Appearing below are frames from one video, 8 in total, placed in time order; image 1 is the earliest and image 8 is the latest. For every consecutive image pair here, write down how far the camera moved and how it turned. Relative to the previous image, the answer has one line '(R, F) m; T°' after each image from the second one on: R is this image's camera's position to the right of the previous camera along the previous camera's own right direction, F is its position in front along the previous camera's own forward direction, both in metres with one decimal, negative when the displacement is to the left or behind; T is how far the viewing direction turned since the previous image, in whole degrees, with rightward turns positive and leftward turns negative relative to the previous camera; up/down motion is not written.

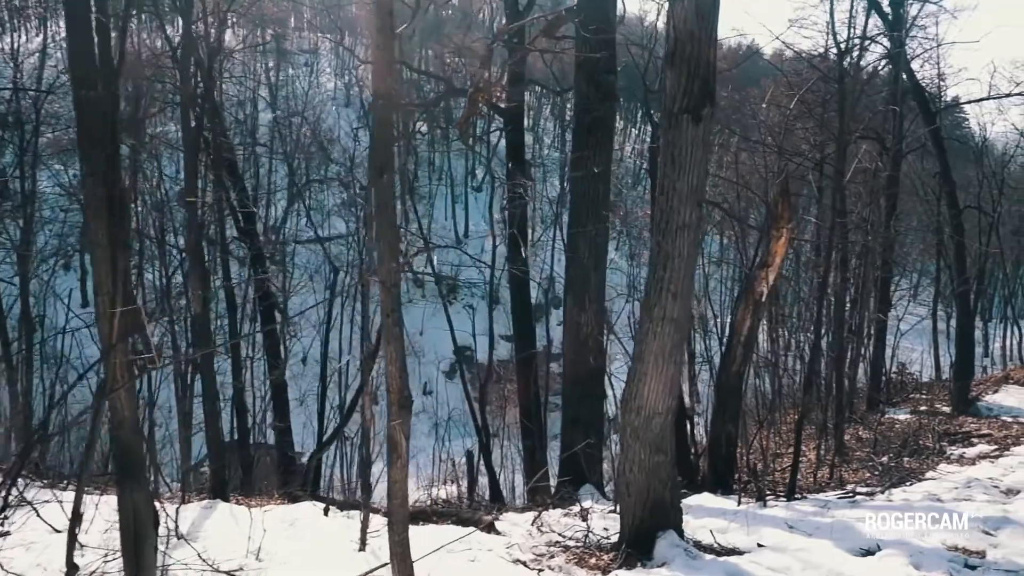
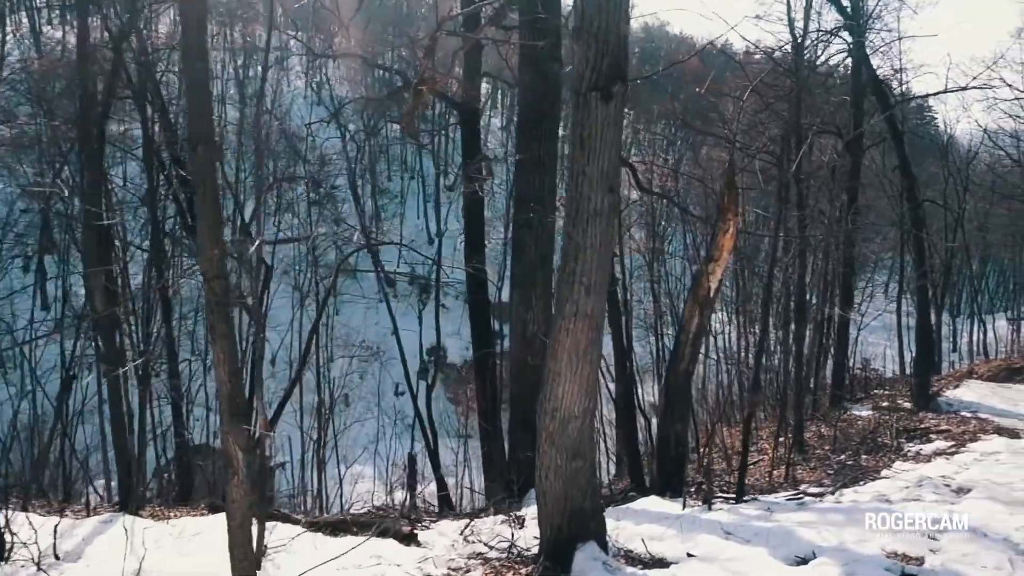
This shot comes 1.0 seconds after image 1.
(+0.4, +0.3) m; +2°
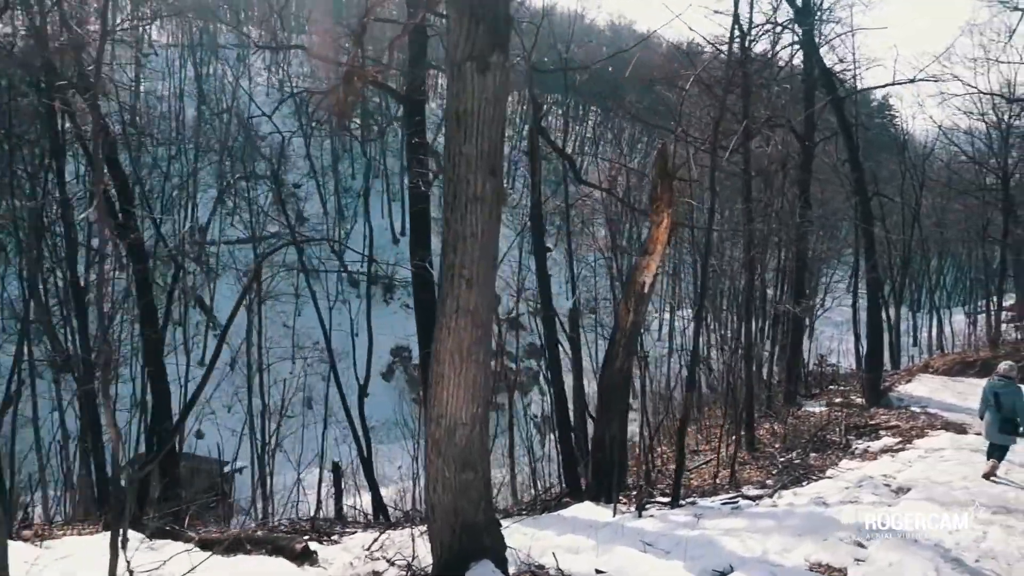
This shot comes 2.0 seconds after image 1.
(+0.4, +0.4) m; +2°
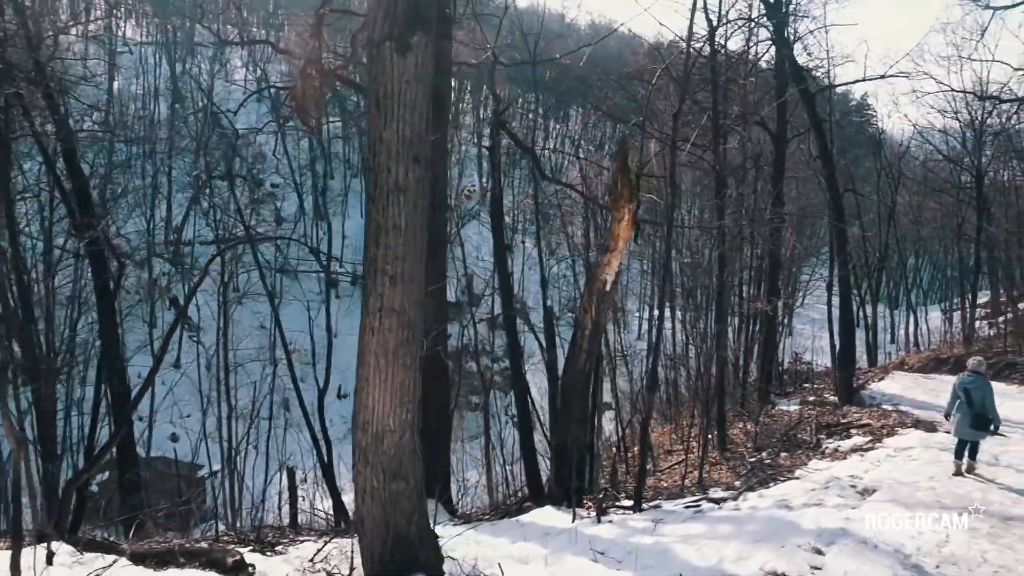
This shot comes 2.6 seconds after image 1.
(+0.2, +0.2) m; +1°
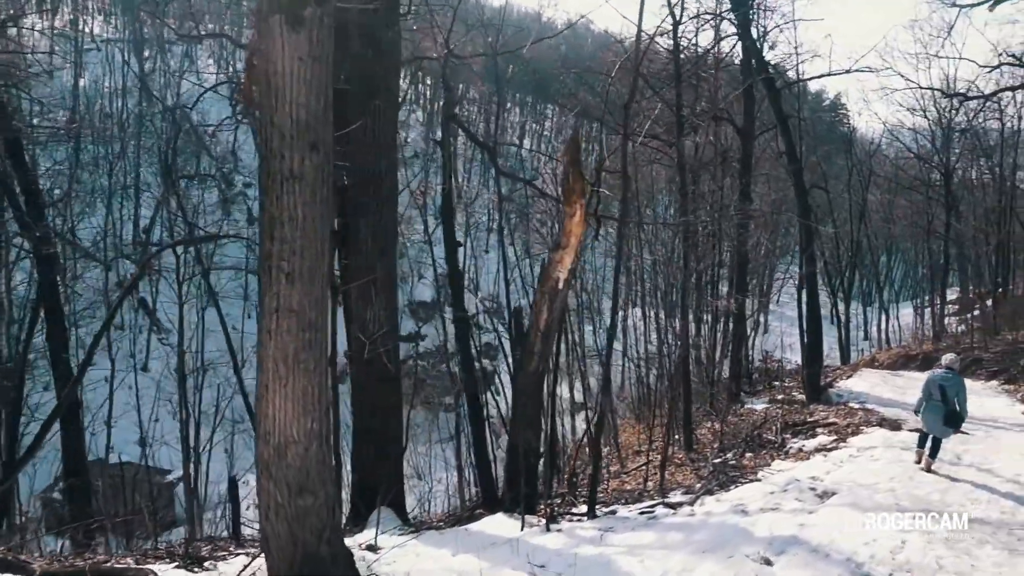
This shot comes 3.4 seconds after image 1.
(+0.3, +0.3) m; +2°
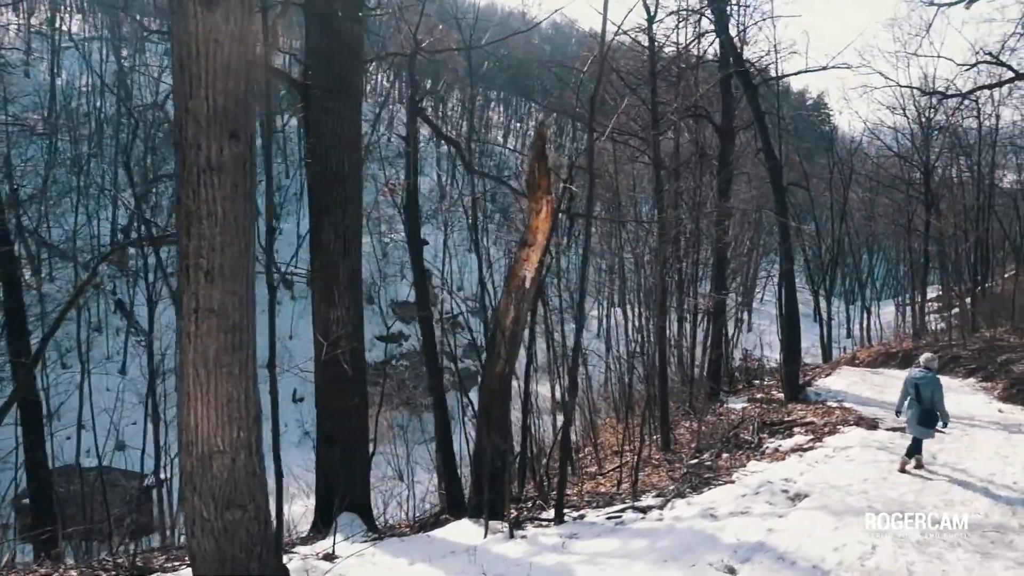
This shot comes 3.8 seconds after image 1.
(+0.2, +0.2) m; +1°
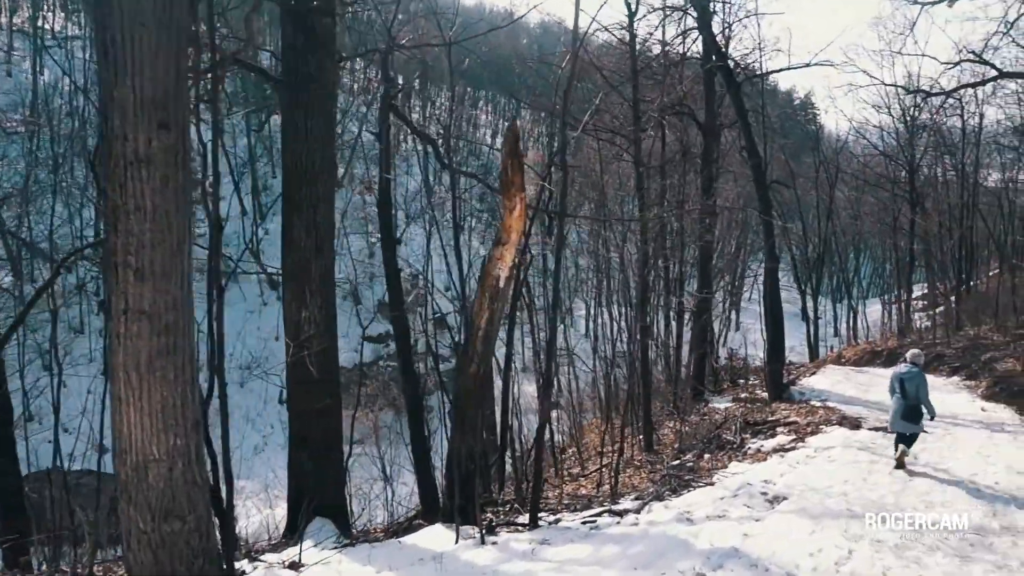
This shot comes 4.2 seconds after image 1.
(+0.1, +0.1) m; +1°
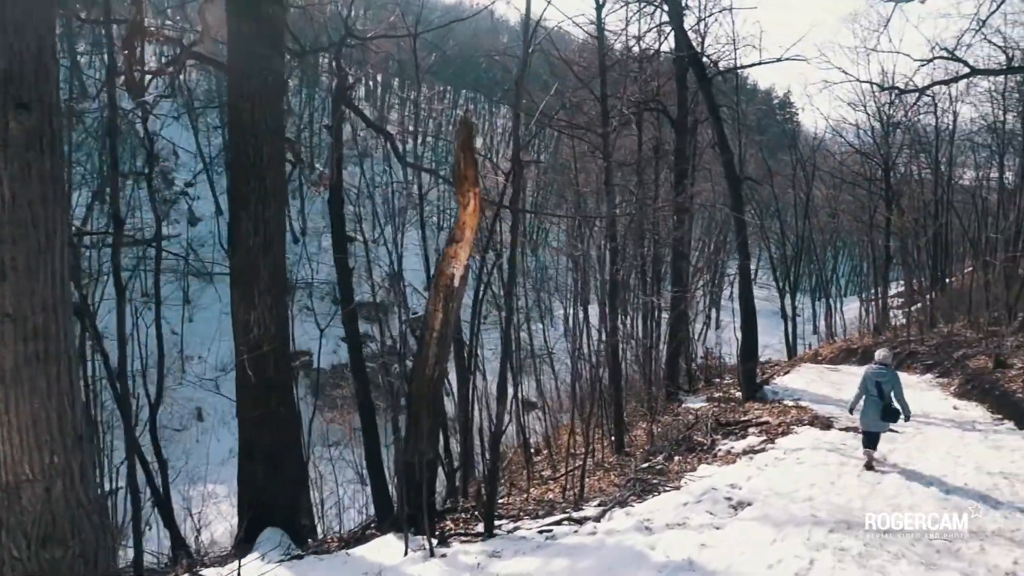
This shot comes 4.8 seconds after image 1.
(+0.2, +0.2) m; +1°
